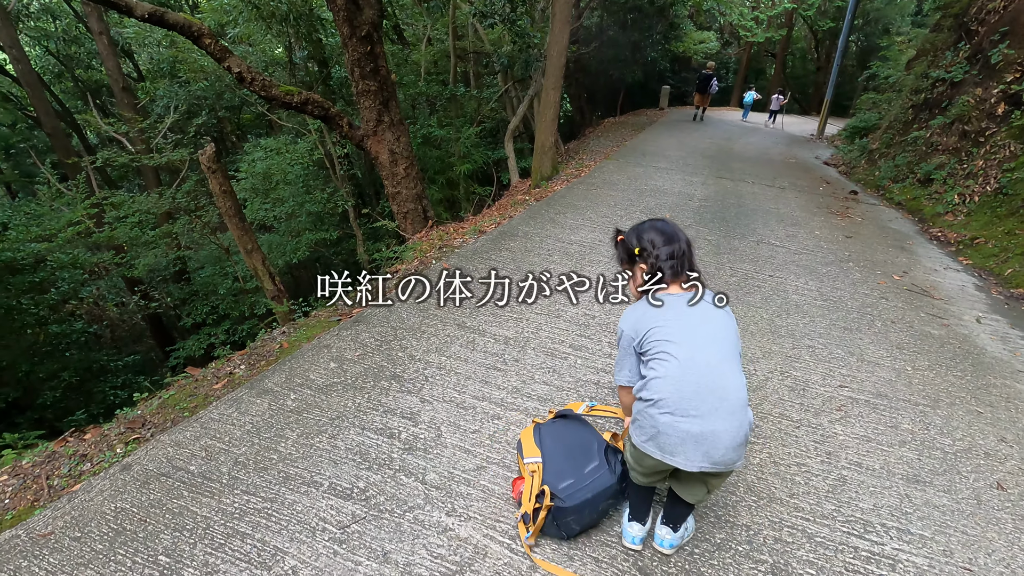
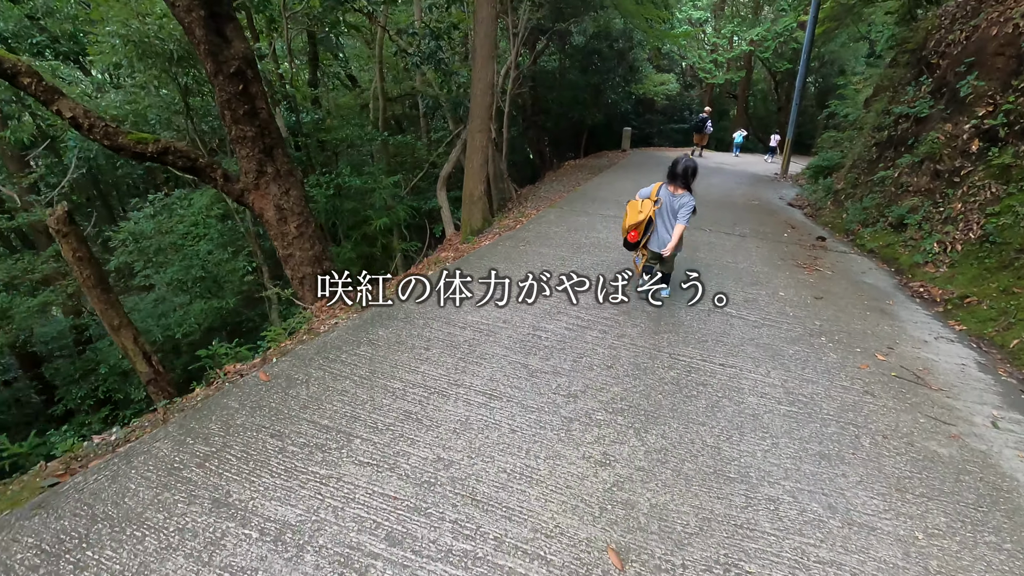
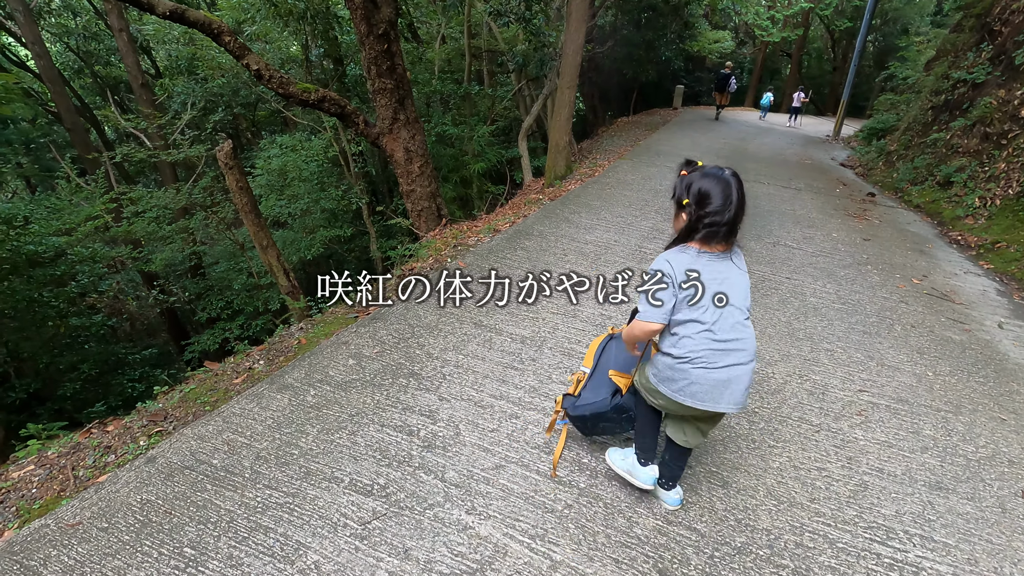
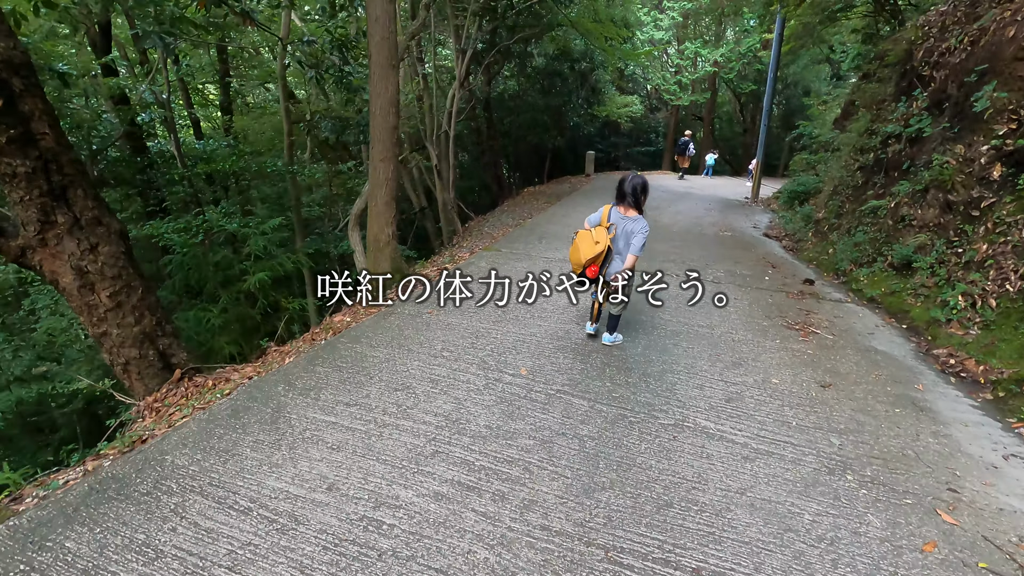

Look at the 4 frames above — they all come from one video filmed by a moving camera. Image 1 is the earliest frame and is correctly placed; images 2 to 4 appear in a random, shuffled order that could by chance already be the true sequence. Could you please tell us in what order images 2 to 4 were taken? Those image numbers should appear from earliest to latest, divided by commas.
3, 2, 4
